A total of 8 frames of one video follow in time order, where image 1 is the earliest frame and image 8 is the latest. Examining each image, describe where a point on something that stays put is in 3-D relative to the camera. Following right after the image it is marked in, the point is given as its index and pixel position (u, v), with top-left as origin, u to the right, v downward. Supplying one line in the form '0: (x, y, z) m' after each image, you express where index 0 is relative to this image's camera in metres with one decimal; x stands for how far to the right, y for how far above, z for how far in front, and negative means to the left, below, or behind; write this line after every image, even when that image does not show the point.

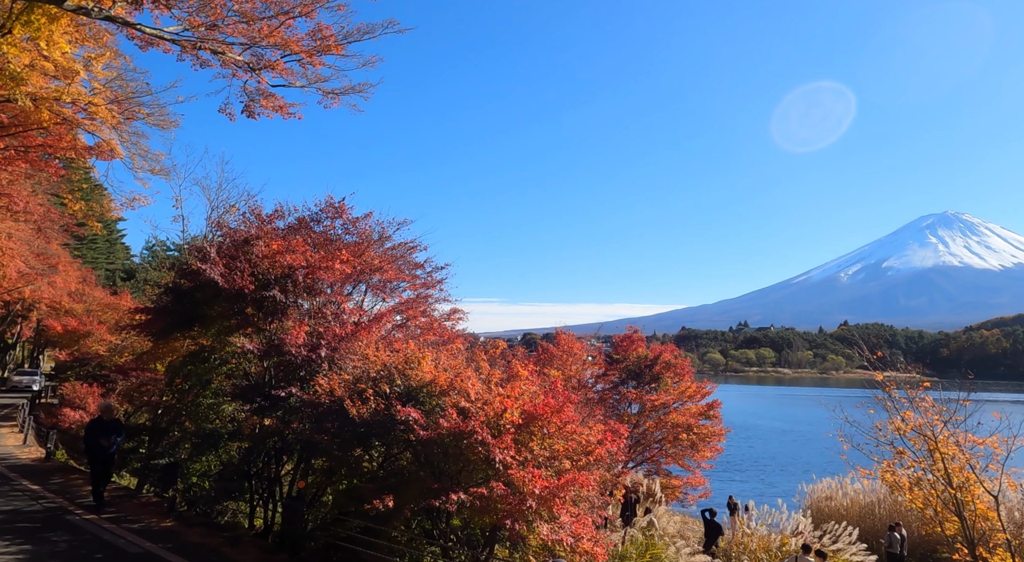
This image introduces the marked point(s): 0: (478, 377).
0: (-0.4, -1.0, +8.0) m
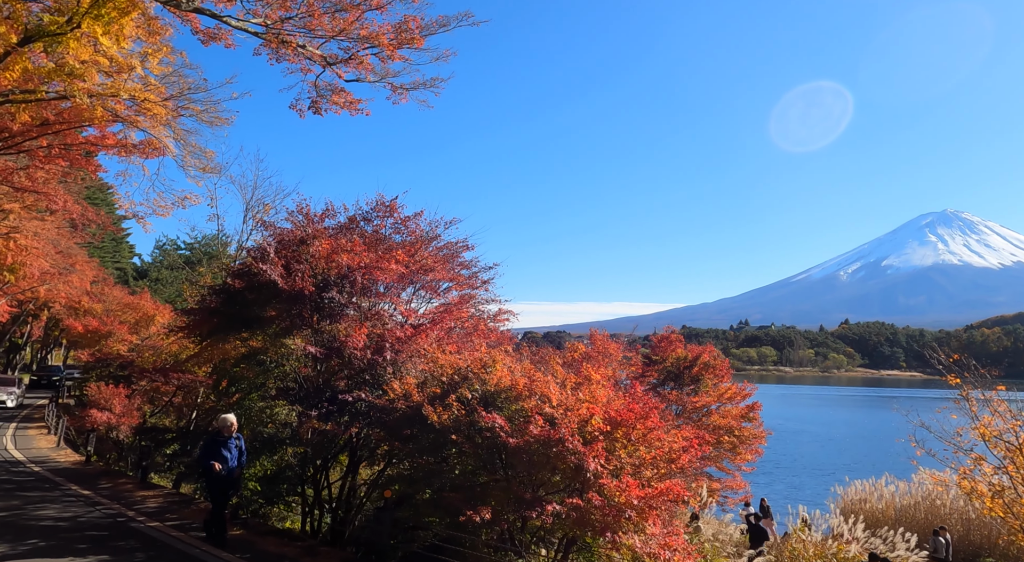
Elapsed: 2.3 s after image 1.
0: (+0.4, -1.0, +7.8) m
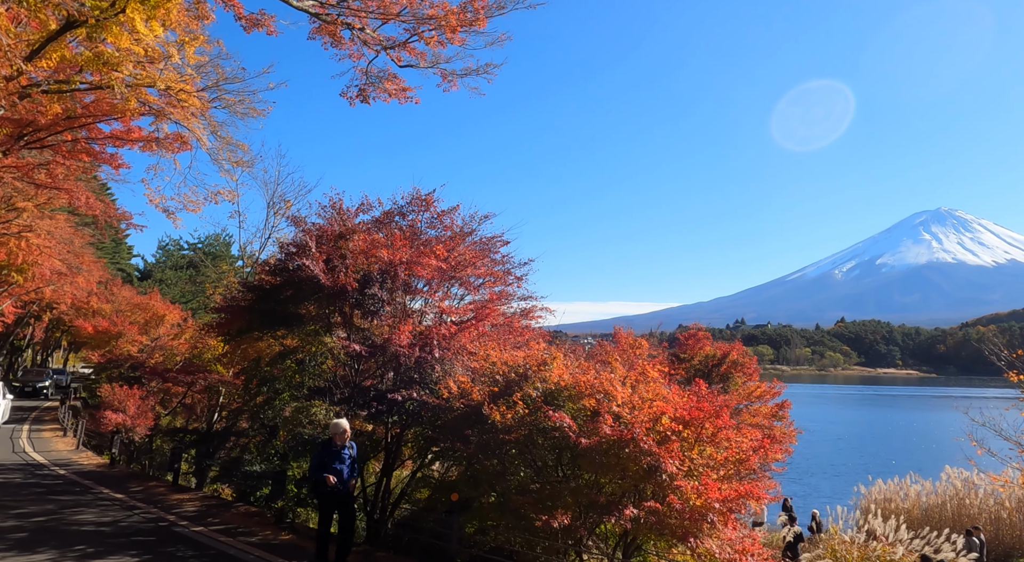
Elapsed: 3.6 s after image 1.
0: (+1.0, -0.9, +7.5) m
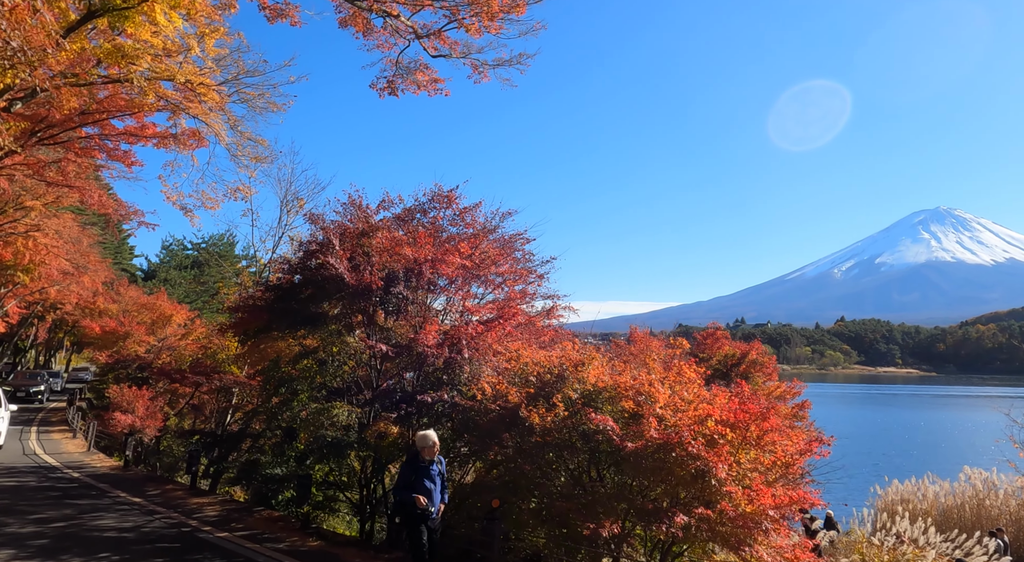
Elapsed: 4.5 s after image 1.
0: (+1.4, -0.9, +7.2) m
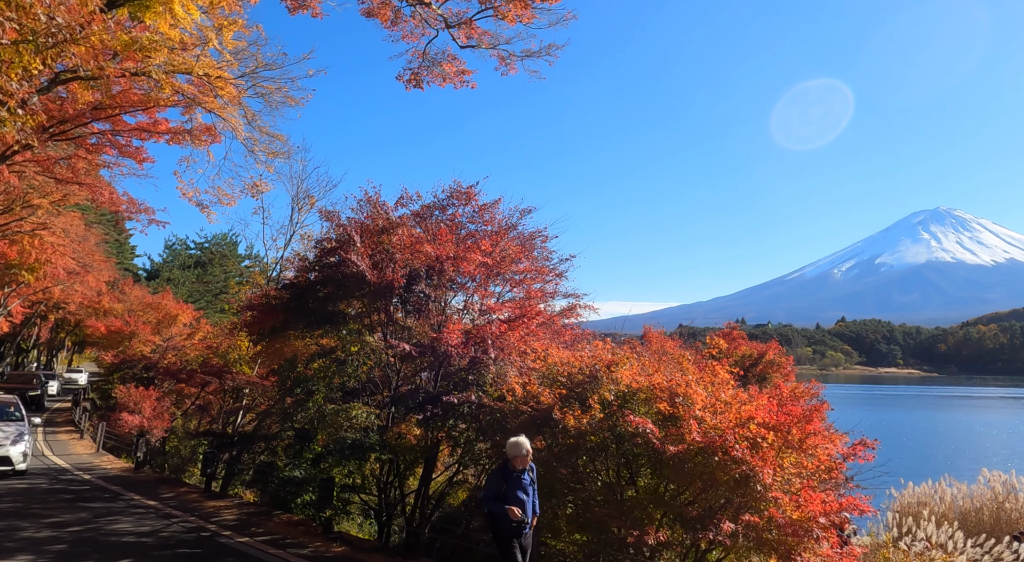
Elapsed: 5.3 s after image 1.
0: (+1.6, -0.9, +7.0) m
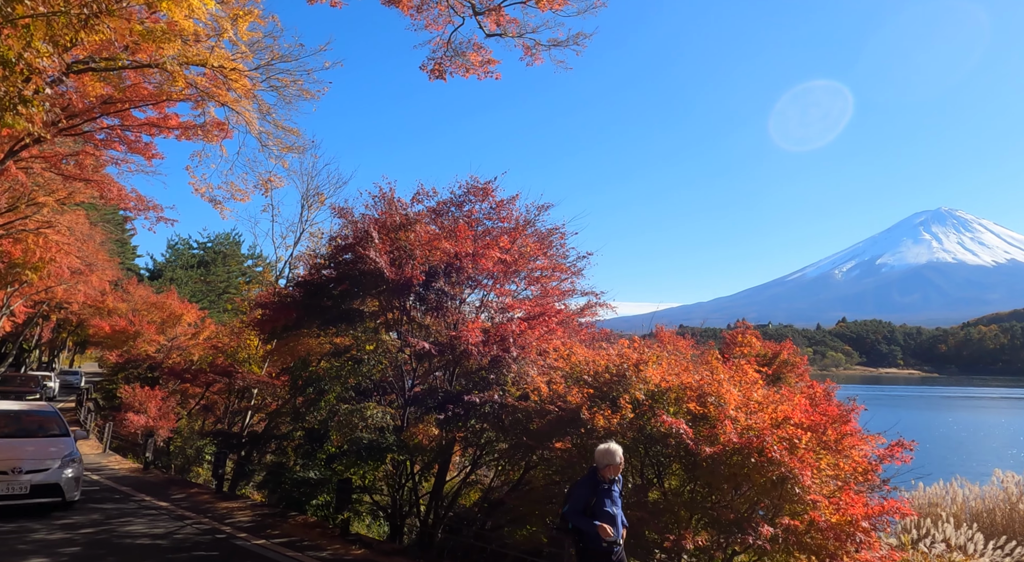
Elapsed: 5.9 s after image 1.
0: (+1.9, -0.9, +6.8) m
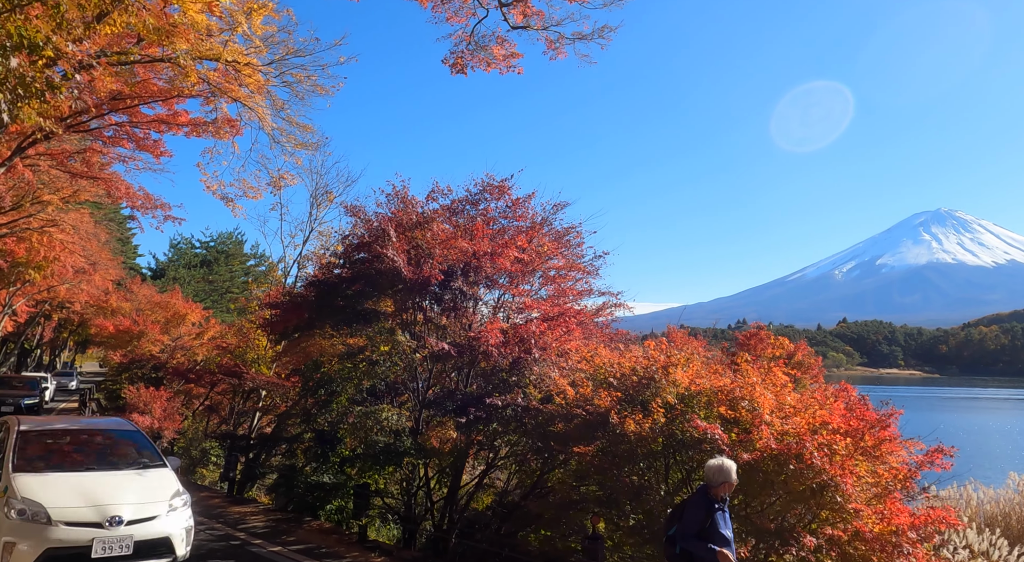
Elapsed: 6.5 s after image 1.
0: (+2.1, -0.9, +6.6) m
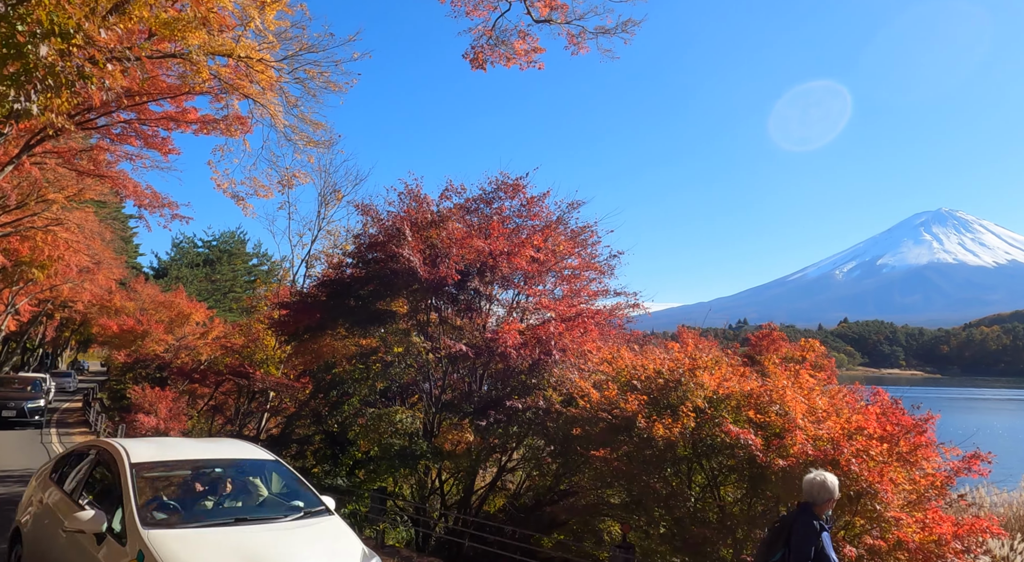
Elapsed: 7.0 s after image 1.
0: (+2.3, -0.9, +6.4) m
